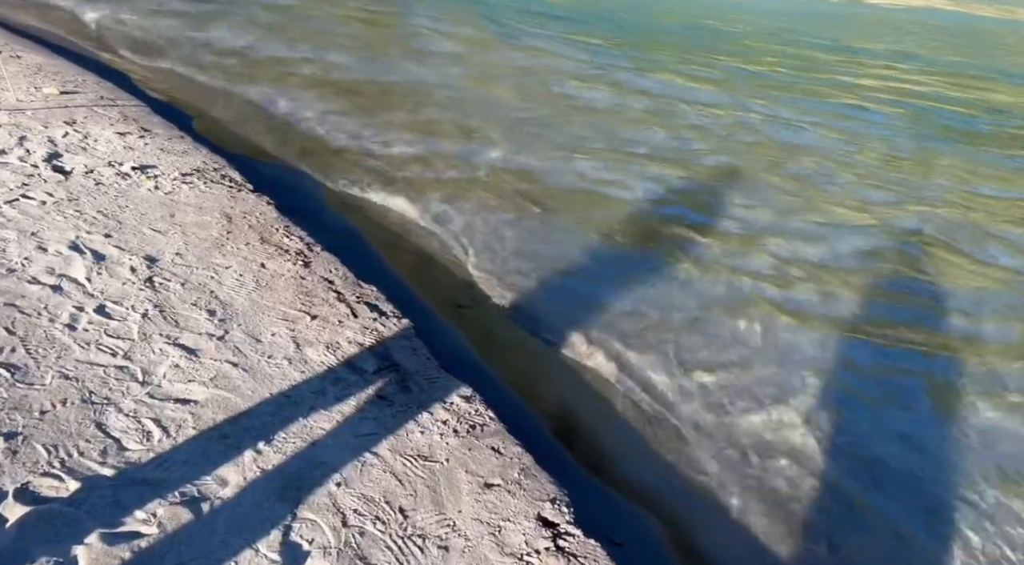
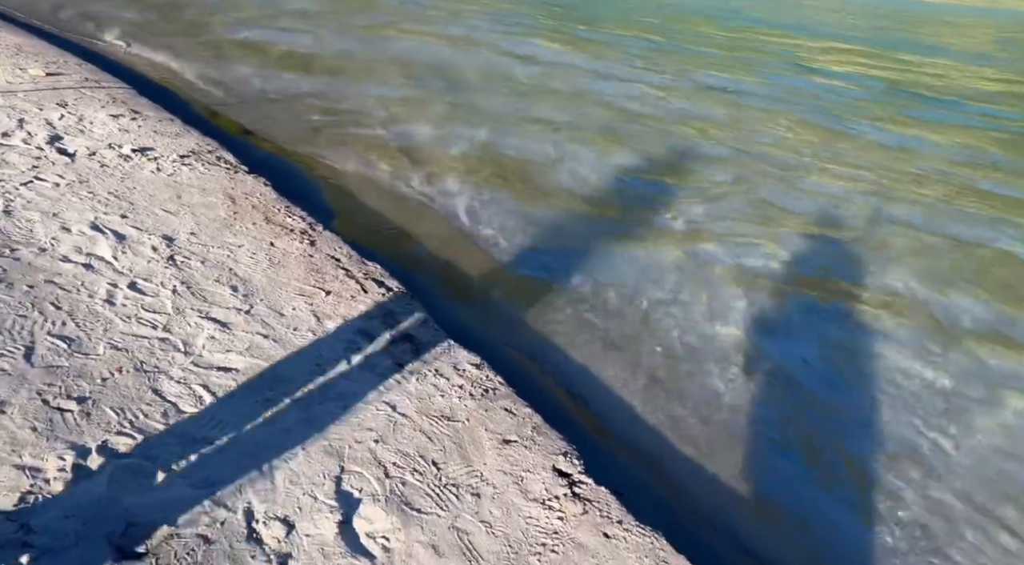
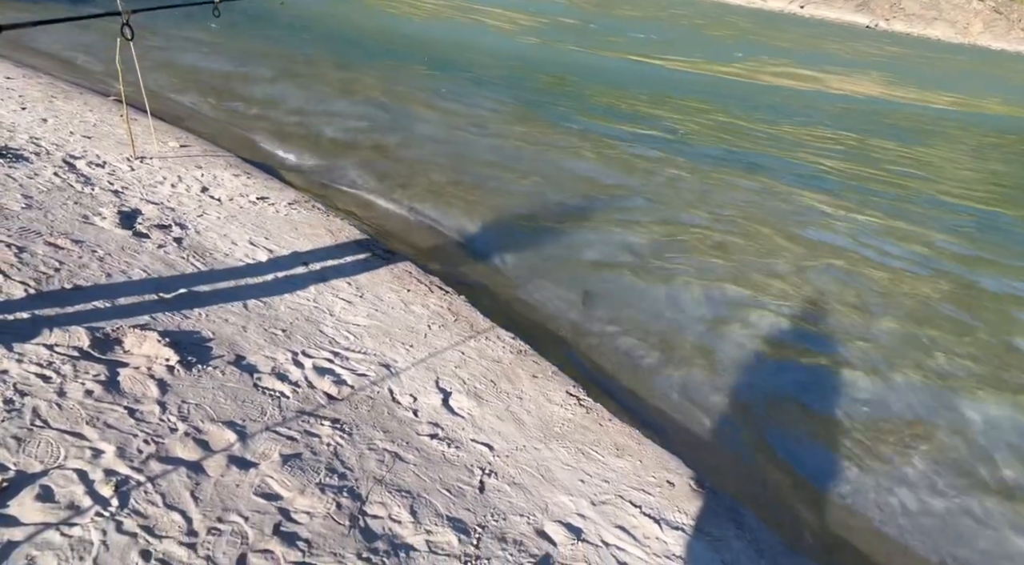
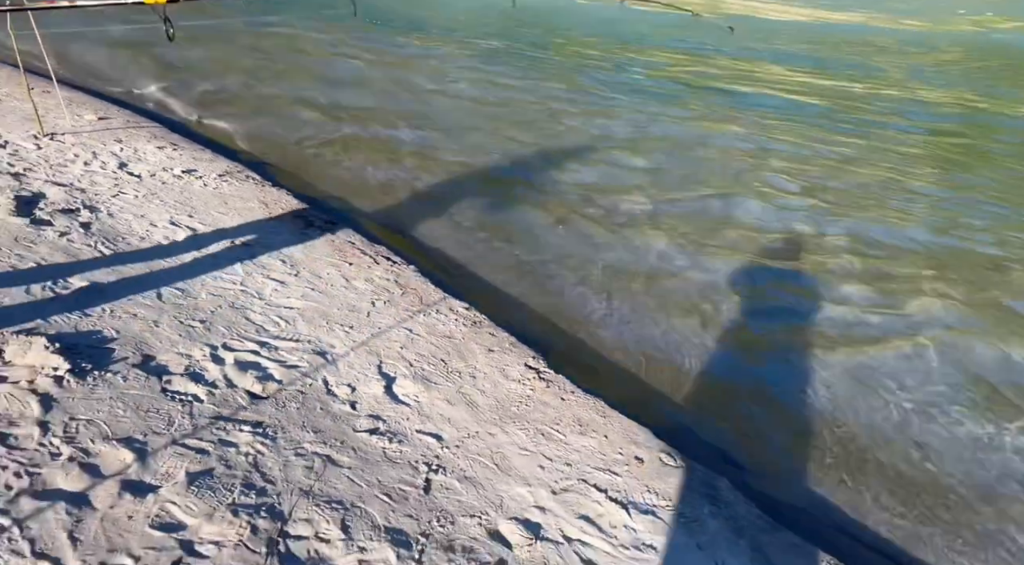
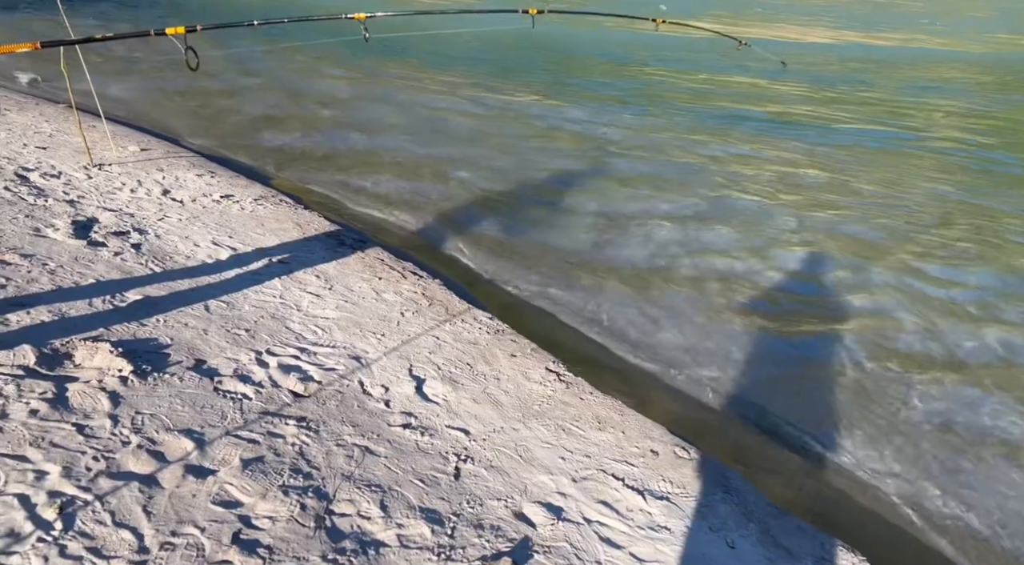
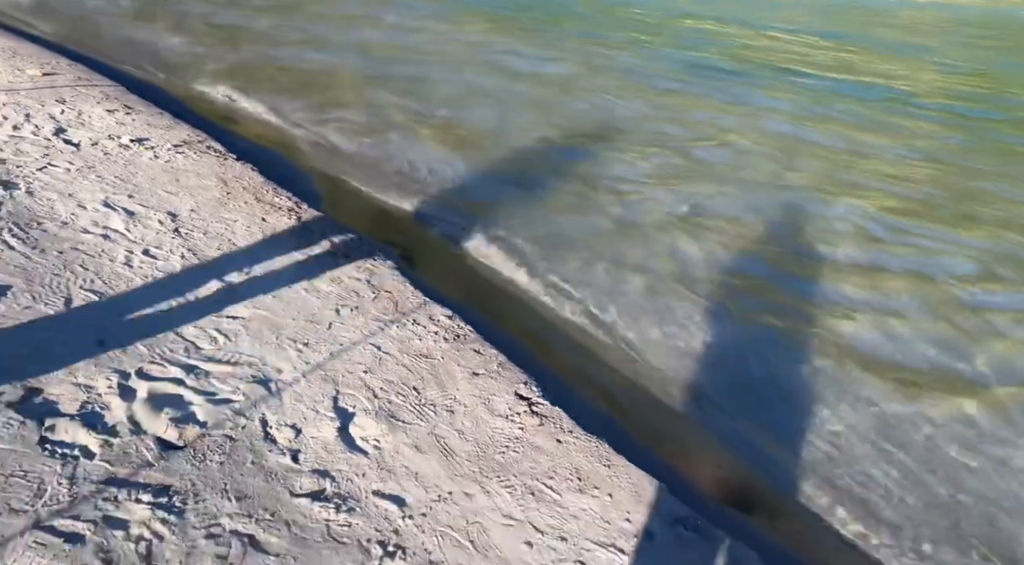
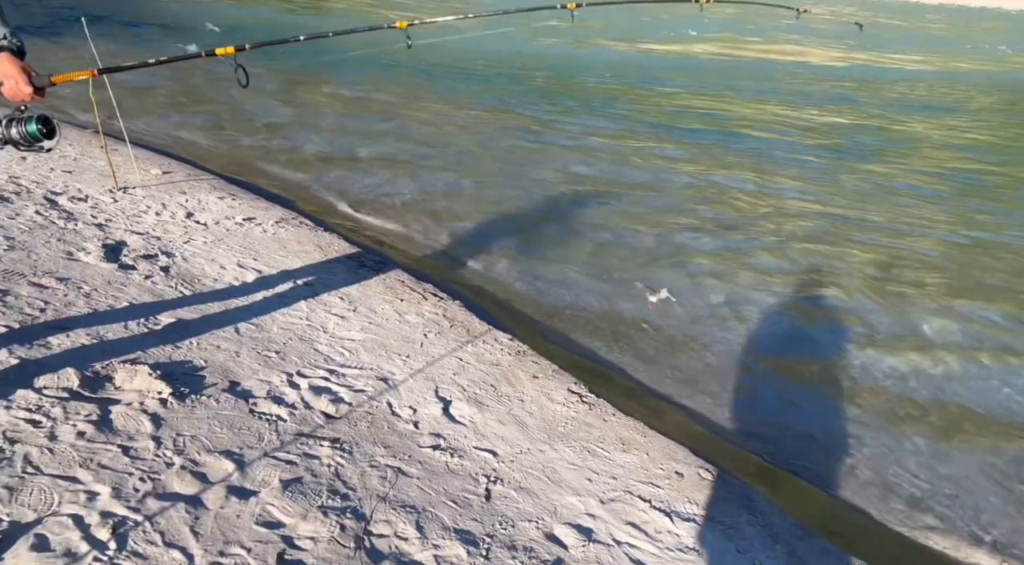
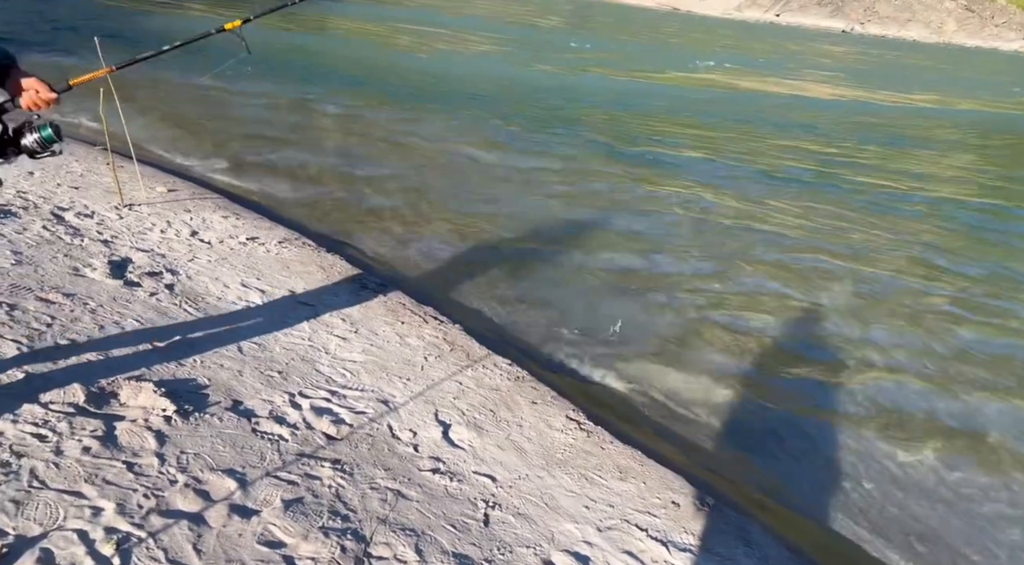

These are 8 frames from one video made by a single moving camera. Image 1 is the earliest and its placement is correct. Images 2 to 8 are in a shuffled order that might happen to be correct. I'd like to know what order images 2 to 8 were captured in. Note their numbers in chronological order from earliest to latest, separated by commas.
2, 6, 4, 5, 7, 8, 3
